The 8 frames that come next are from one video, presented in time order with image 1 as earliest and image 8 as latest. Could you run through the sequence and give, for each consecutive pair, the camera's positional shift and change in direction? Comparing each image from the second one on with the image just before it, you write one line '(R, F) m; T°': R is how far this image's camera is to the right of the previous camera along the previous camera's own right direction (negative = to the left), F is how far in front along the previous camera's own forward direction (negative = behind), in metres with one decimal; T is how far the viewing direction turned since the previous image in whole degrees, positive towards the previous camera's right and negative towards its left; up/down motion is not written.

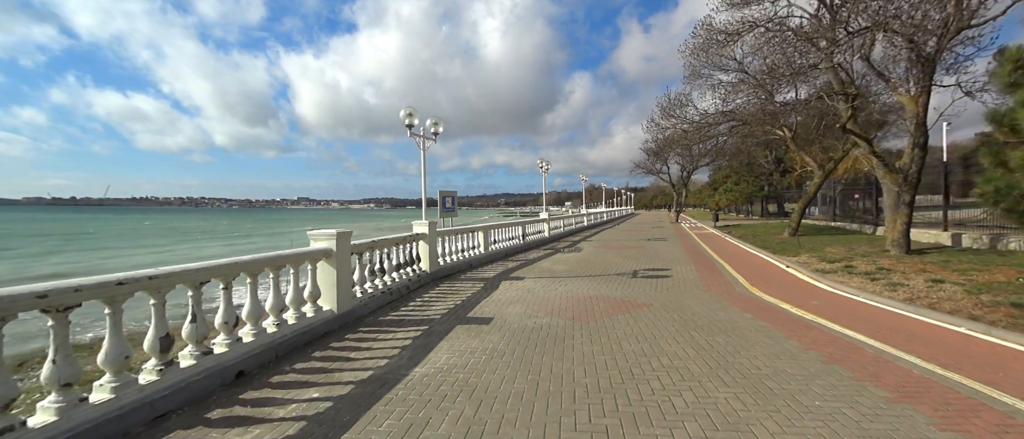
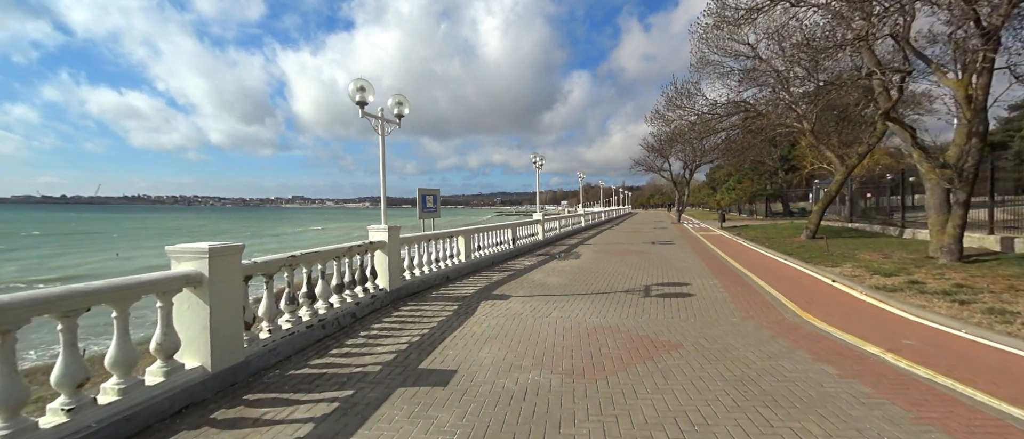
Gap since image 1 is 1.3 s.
(+0.3, +2.1) m; 0°
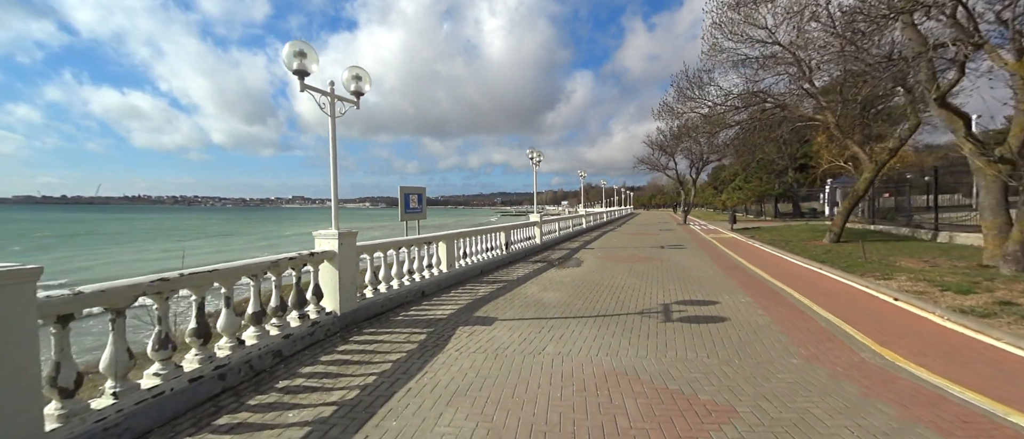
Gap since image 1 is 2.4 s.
(+0.2, +1.7) m; 0°
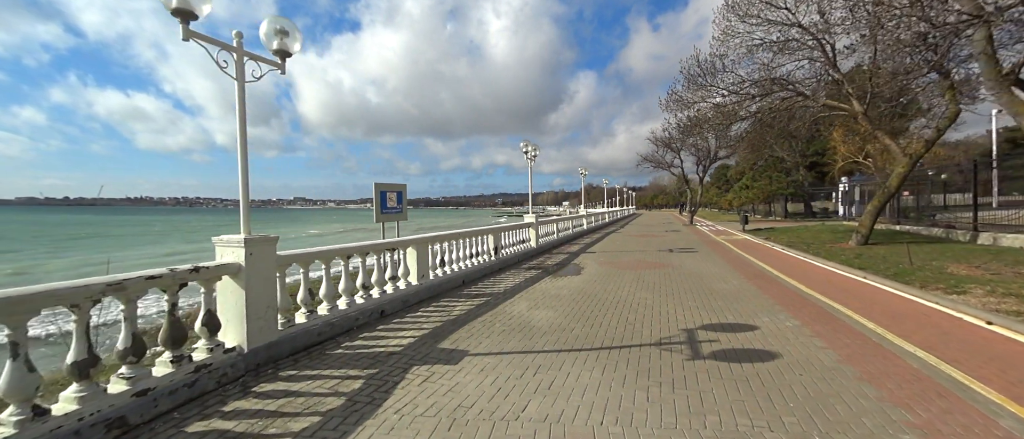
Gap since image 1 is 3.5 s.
(+0.3, +1.7) m; 0°
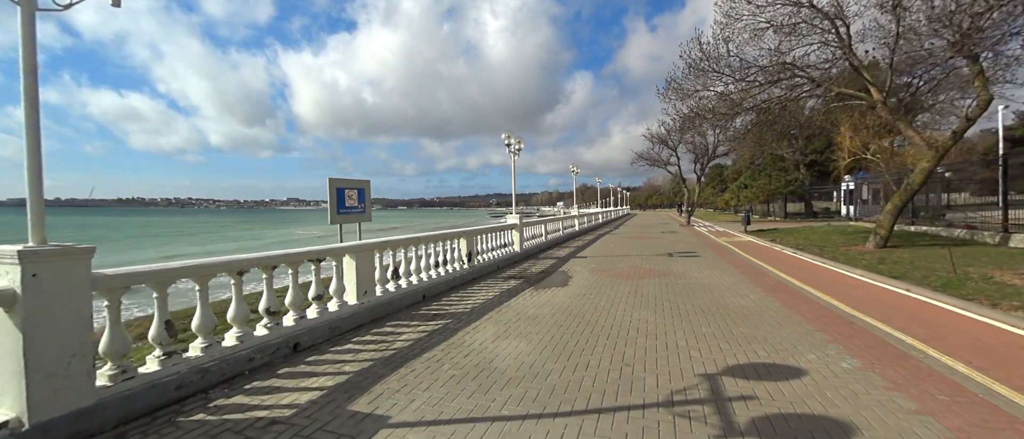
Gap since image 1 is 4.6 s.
(+0.4, +1.6) m; +1°
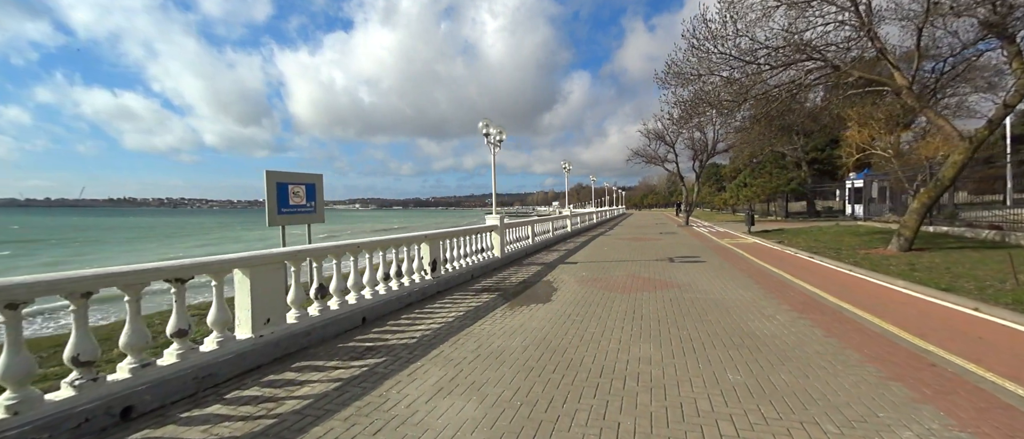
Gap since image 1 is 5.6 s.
(+0.5, +1.6) m; +1°
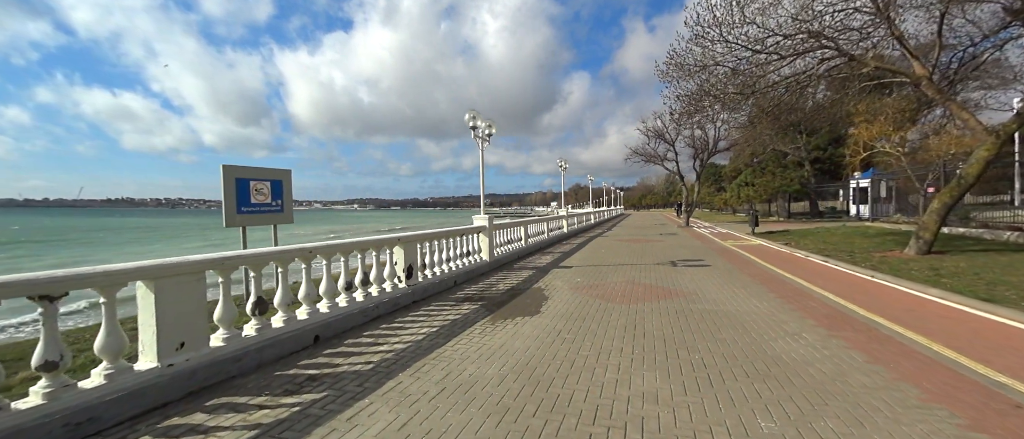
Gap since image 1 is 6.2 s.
(+0.2, +0.9) m; 0°
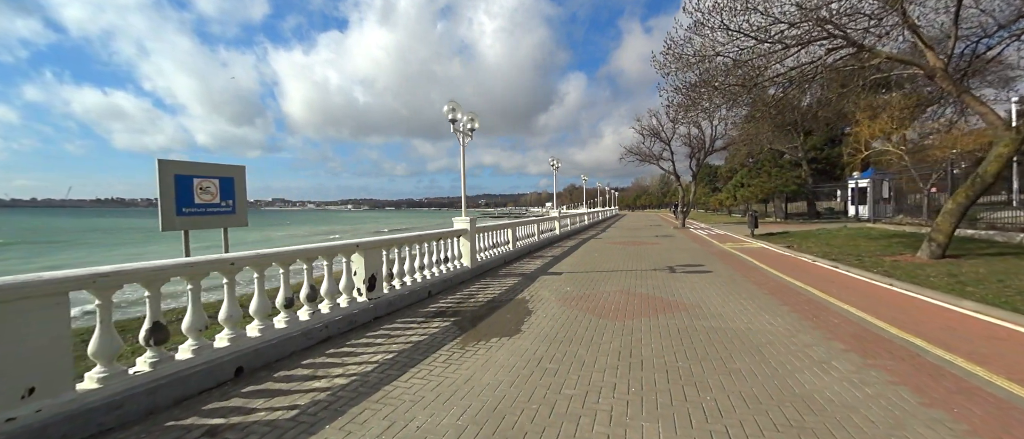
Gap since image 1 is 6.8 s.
(+0.3, +0.9) m; +1°
